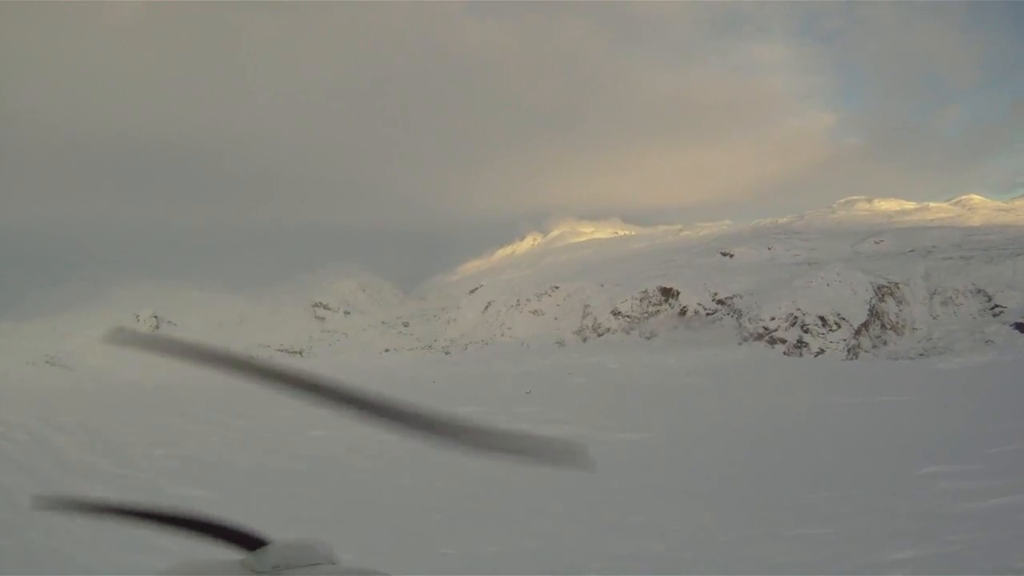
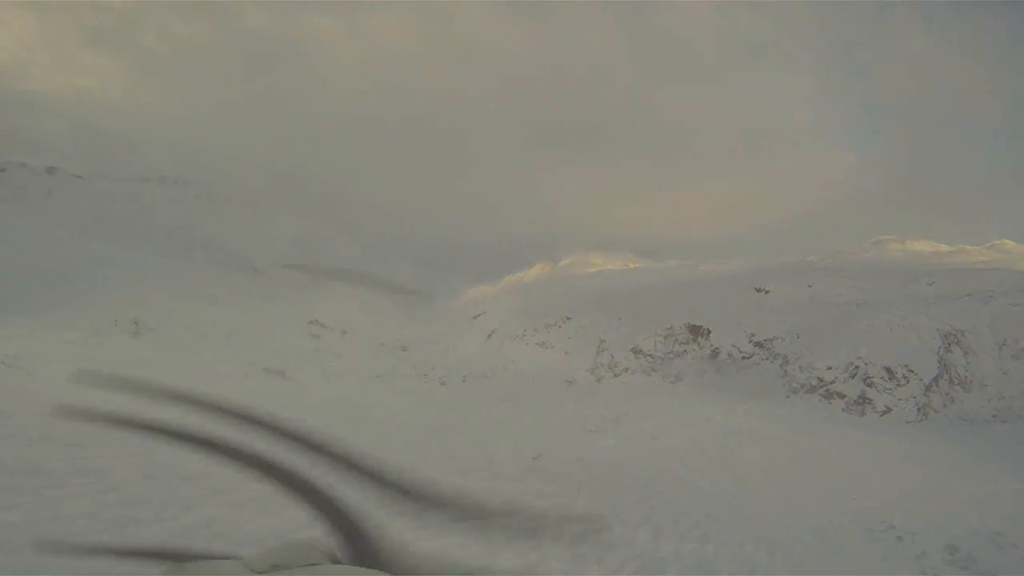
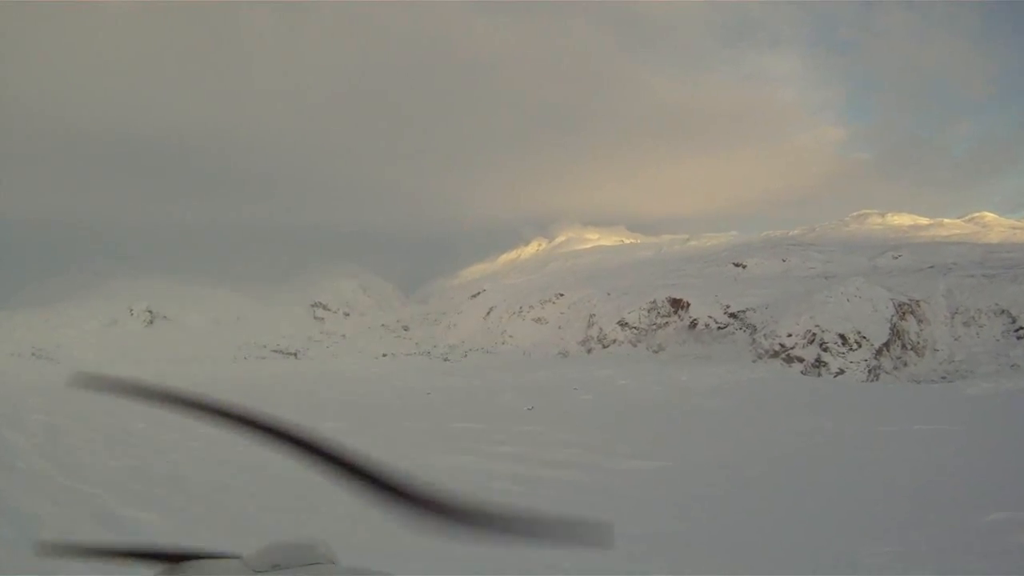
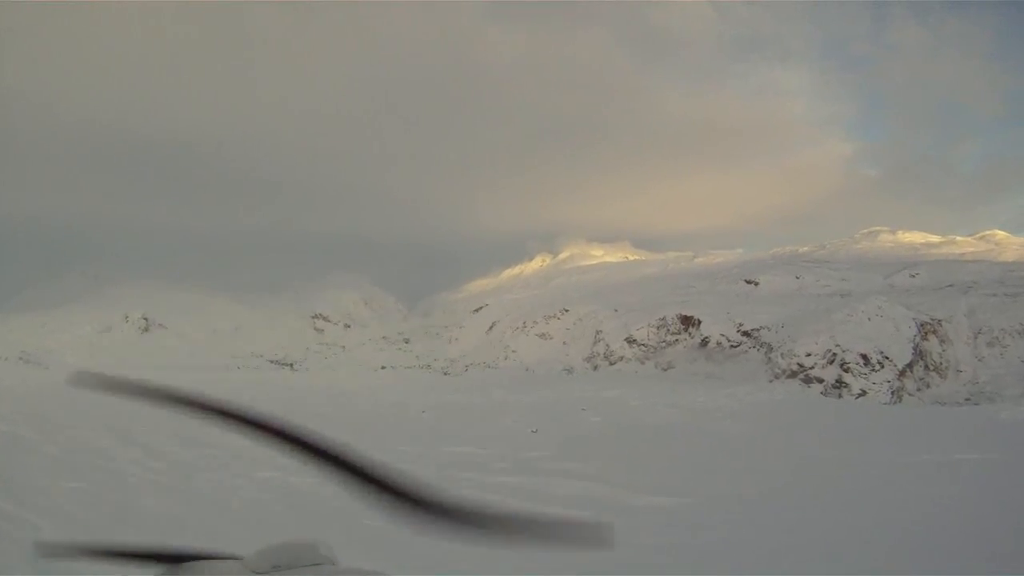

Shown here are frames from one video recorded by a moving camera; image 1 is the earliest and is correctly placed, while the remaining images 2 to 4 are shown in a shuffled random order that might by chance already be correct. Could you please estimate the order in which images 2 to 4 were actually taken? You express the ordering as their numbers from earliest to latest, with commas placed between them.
3, 4, 2
